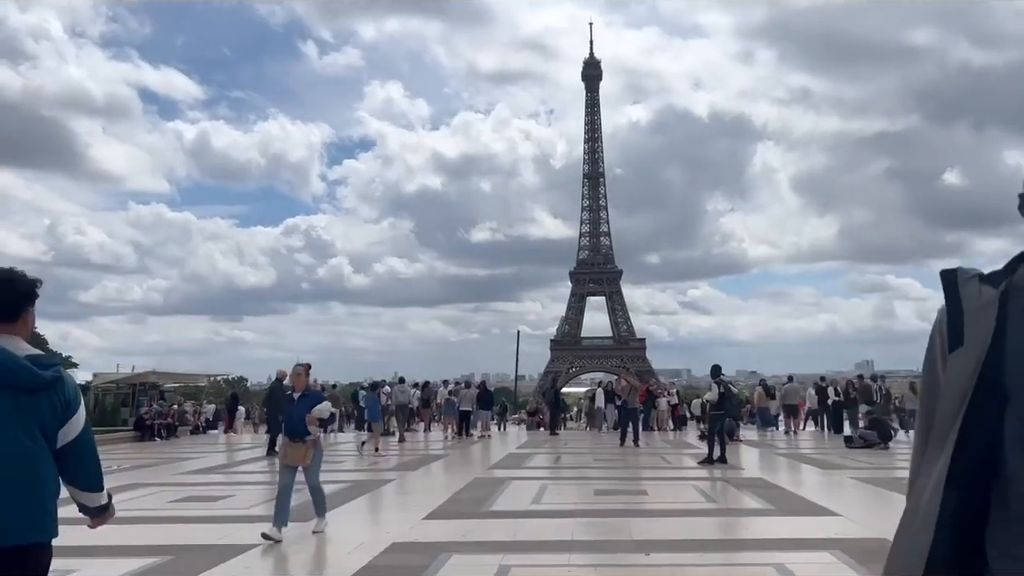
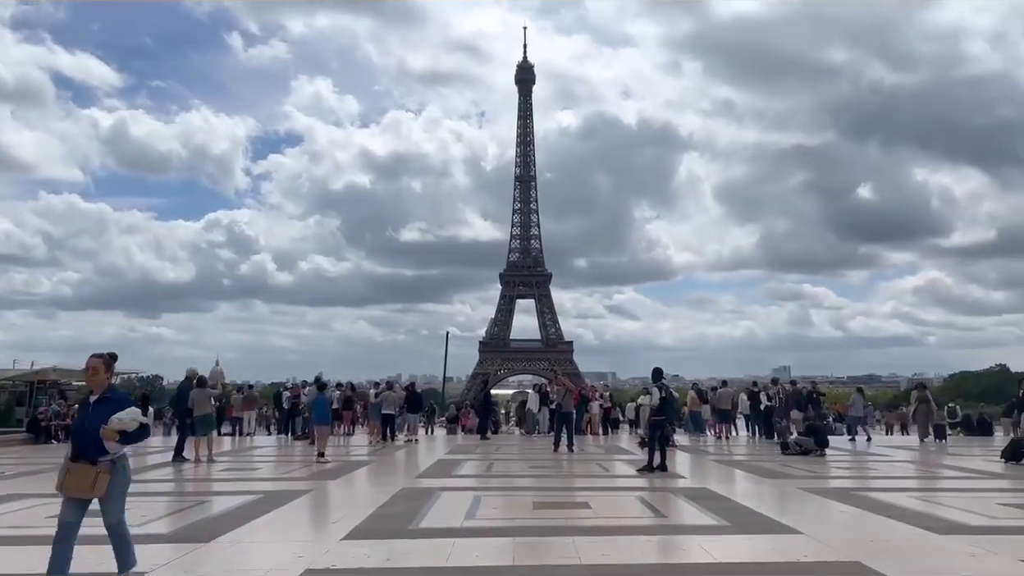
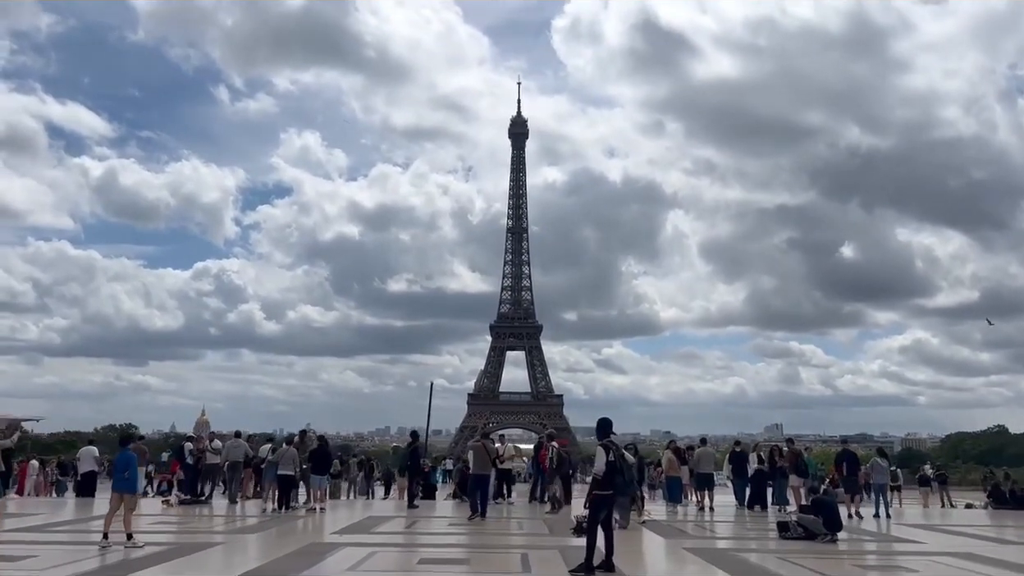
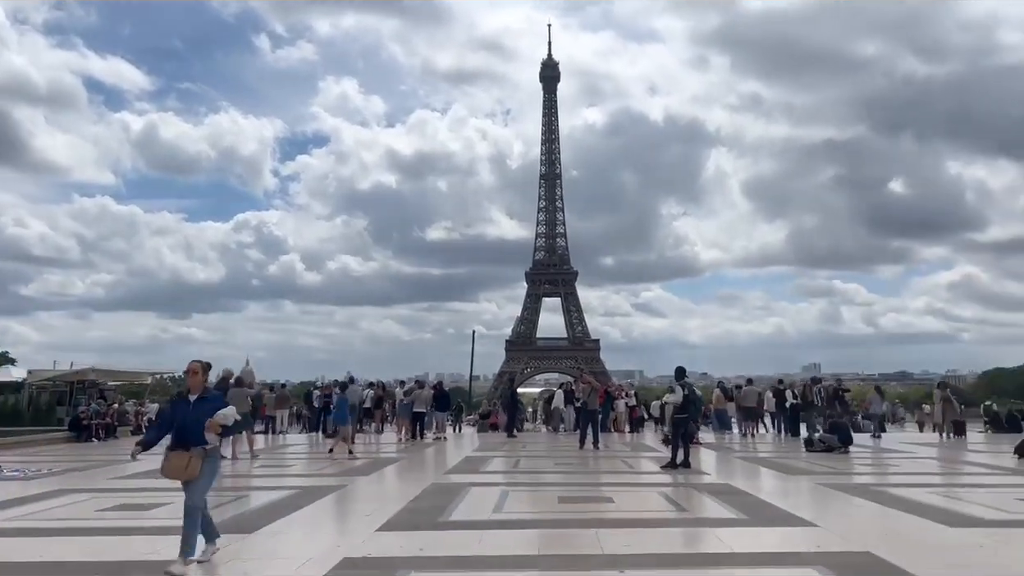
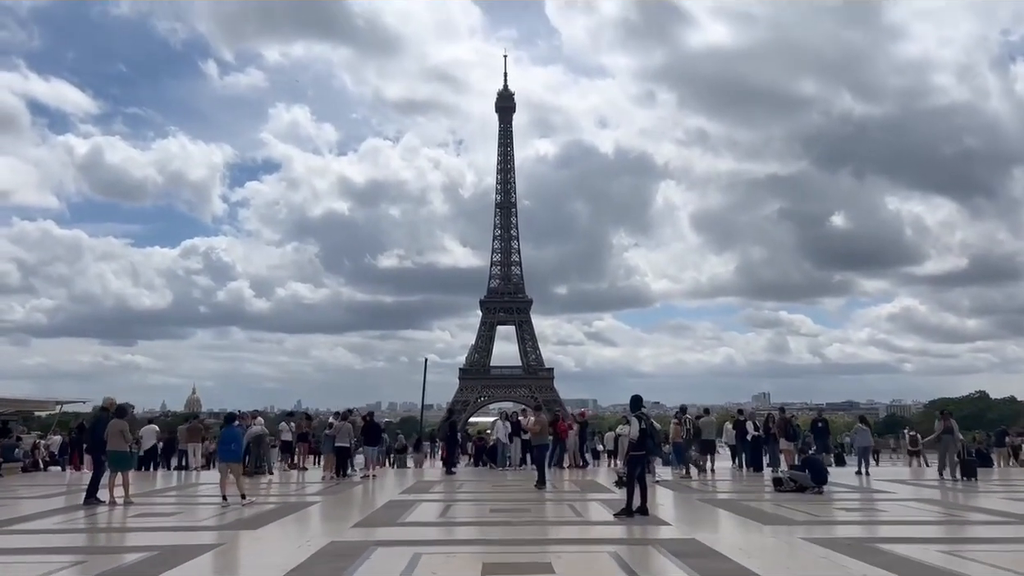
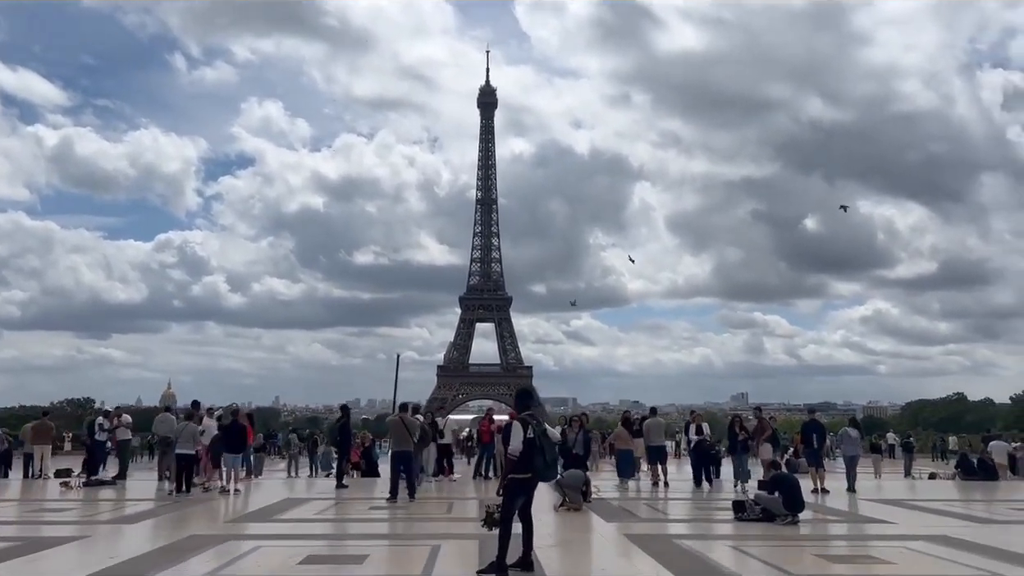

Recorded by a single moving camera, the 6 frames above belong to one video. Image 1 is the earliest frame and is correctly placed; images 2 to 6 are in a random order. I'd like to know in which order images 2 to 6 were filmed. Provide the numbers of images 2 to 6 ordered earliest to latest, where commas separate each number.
4, 2, 5, 3, 6
